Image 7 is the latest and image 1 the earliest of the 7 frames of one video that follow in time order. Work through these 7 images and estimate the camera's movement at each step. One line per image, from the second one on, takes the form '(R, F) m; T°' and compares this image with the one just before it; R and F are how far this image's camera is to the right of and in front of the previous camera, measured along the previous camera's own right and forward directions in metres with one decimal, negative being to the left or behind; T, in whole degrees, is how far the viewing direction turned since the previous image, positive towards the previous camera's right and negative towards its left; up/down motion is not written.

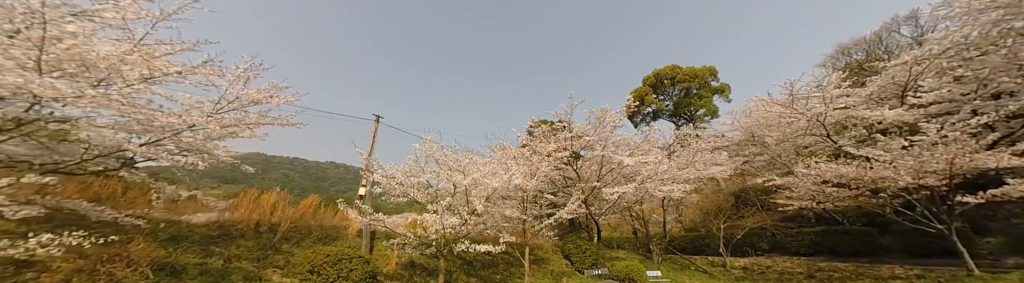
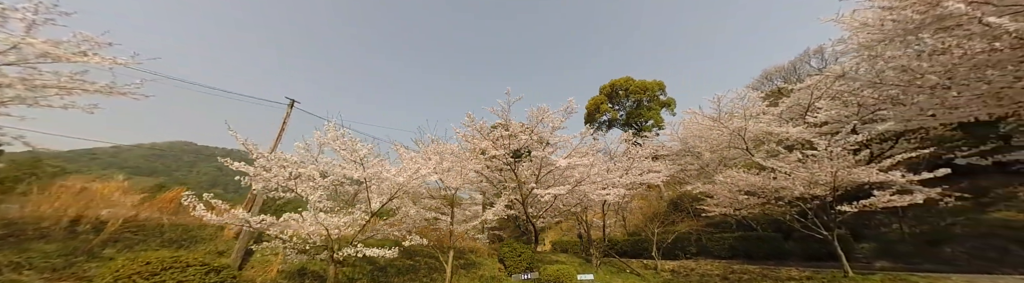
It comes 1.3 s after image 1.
(+0.8, +0.3) m; +7°
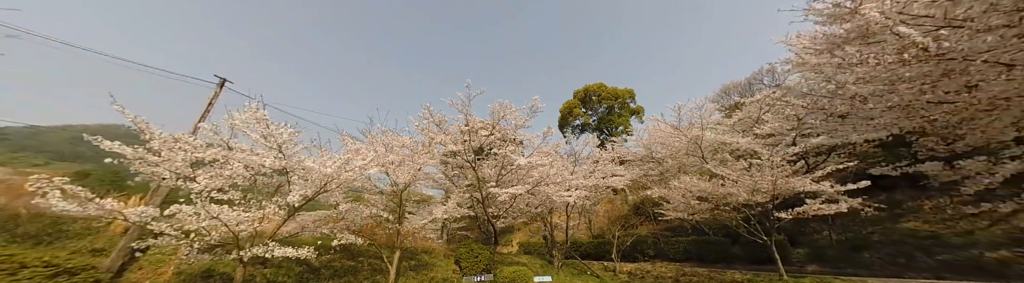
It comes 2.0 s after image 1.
(+0.4, +0.2) m; +5°
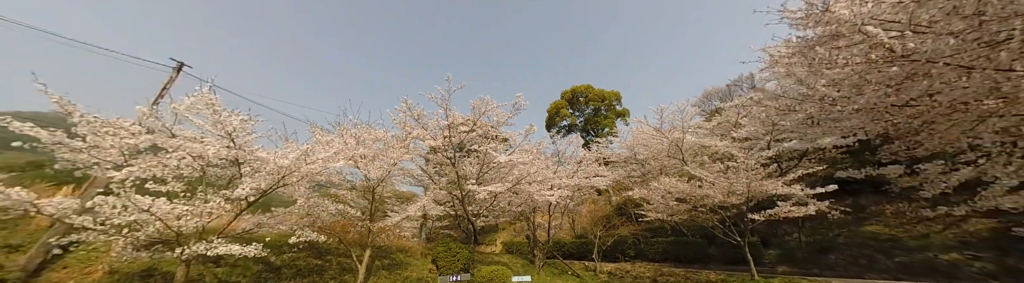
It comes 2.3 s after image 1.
(+0.2, +0.1) m; +2°
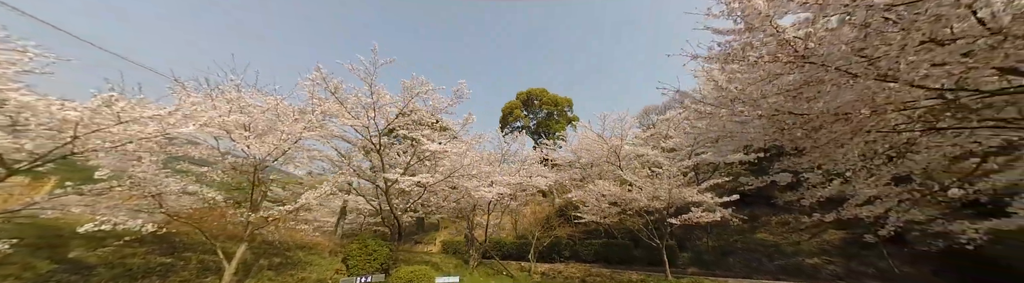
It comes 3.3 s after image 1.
(+0.5, +0.4) m; +10°
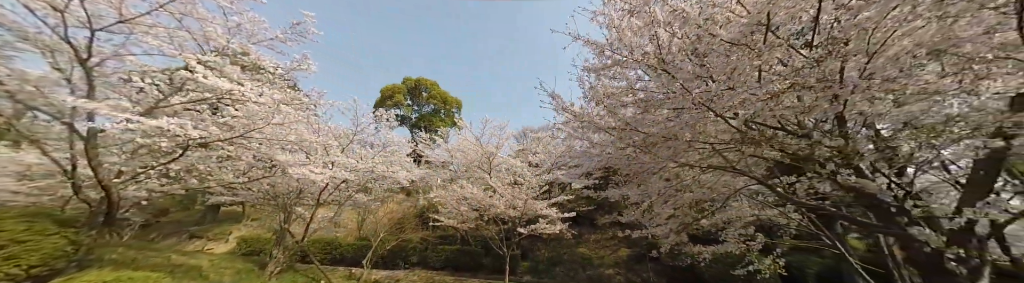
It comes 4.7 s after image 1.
(+0.6, +0.7) m; +25°
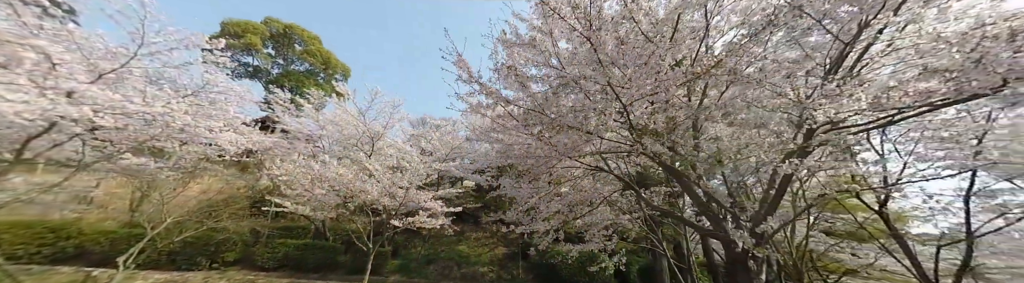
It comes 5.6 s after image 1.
(+0.2, +0.6) m; +22°
